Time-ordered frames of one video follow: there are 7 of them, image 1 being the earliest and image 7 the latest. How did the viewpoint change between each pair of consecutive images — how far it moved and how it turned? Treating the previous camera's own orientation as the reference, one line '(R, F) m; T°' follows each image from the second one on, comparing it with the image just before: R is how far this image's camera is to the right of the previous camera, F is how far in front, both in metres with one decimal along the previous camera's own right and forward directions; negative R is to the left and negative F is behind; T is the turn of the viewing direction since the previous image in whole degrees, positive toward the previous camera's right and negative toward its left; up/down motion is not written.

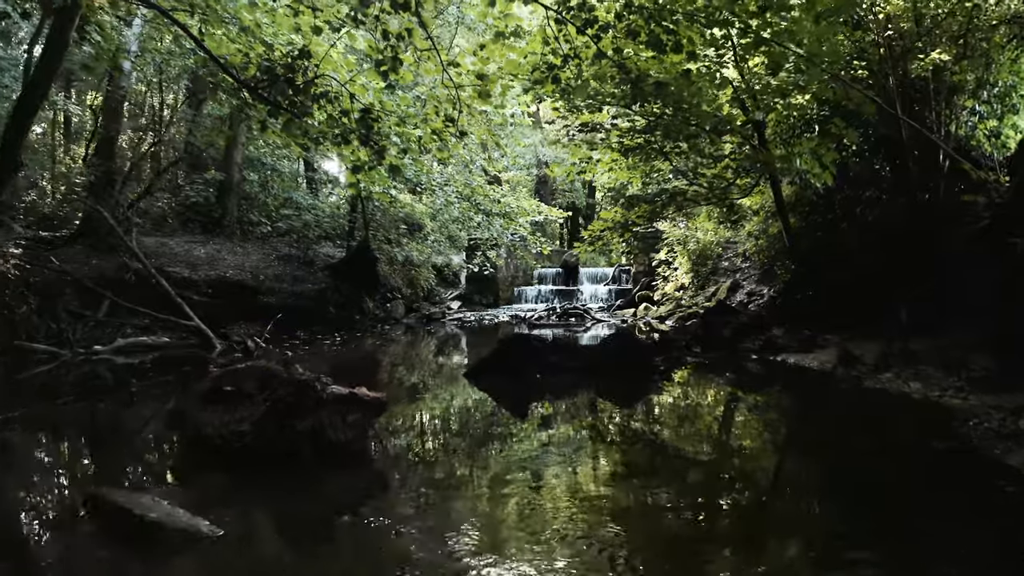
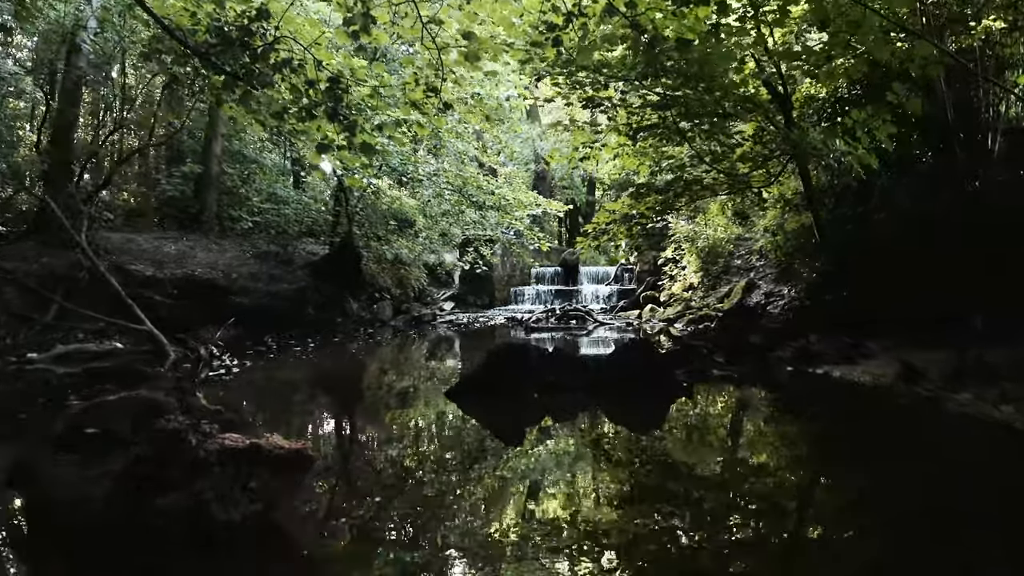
(0.0, +0.8) m; 0°
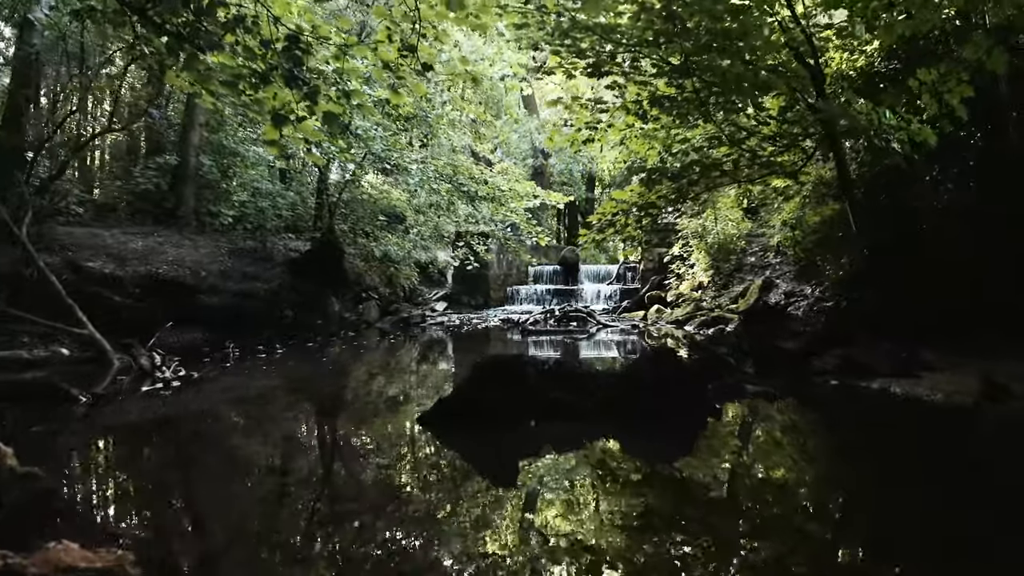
(0.0, +0.8) m; 0°
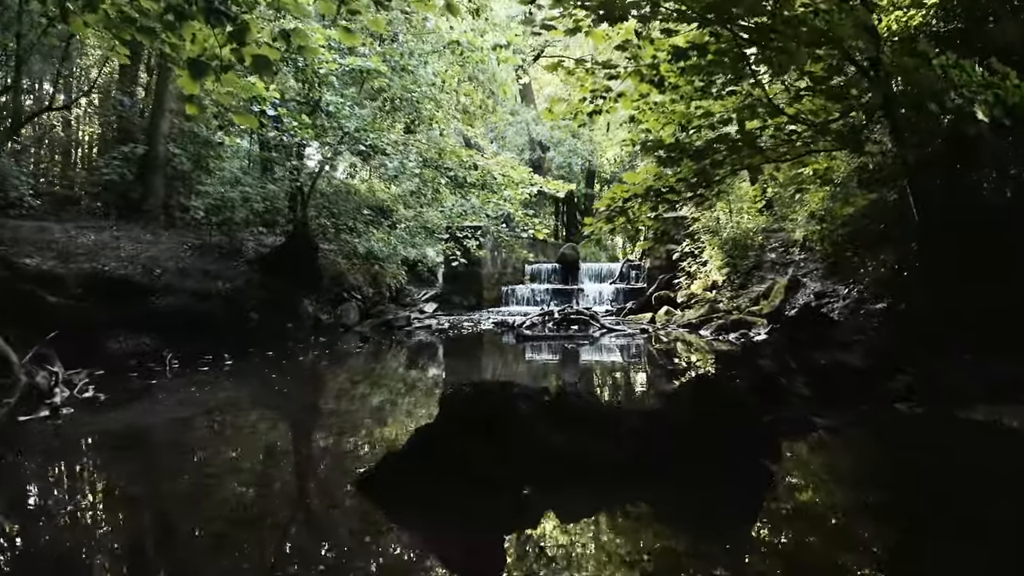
(+0.1, +0.9) m; 0°
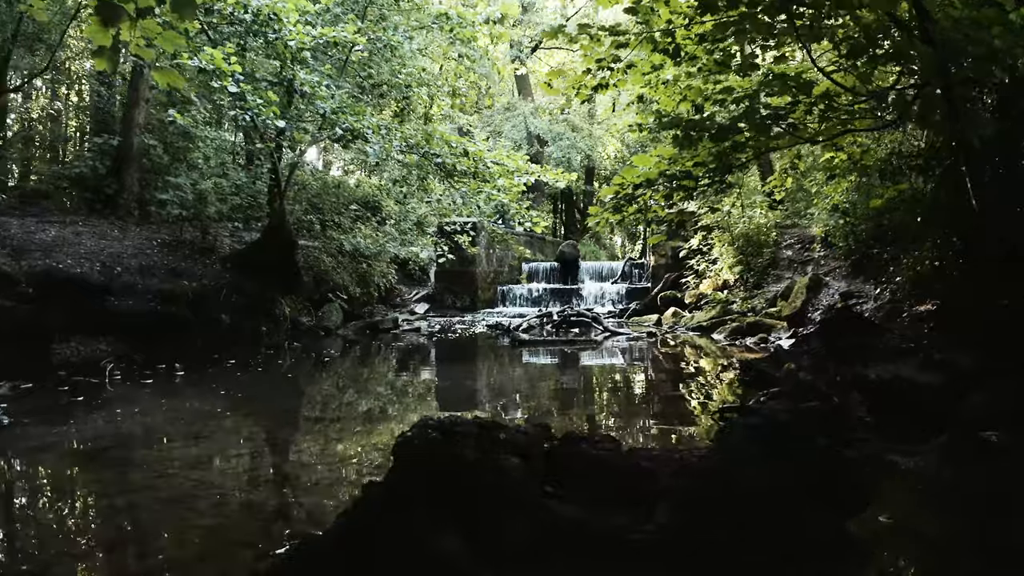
(0.0, +0.6) m; 0°
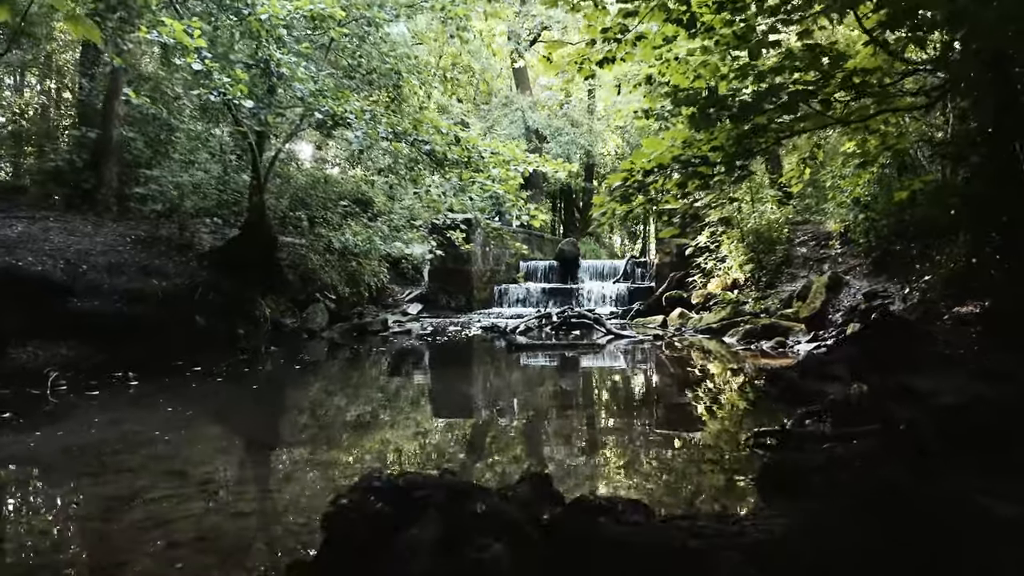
(0.0, +0.5) m; 0°
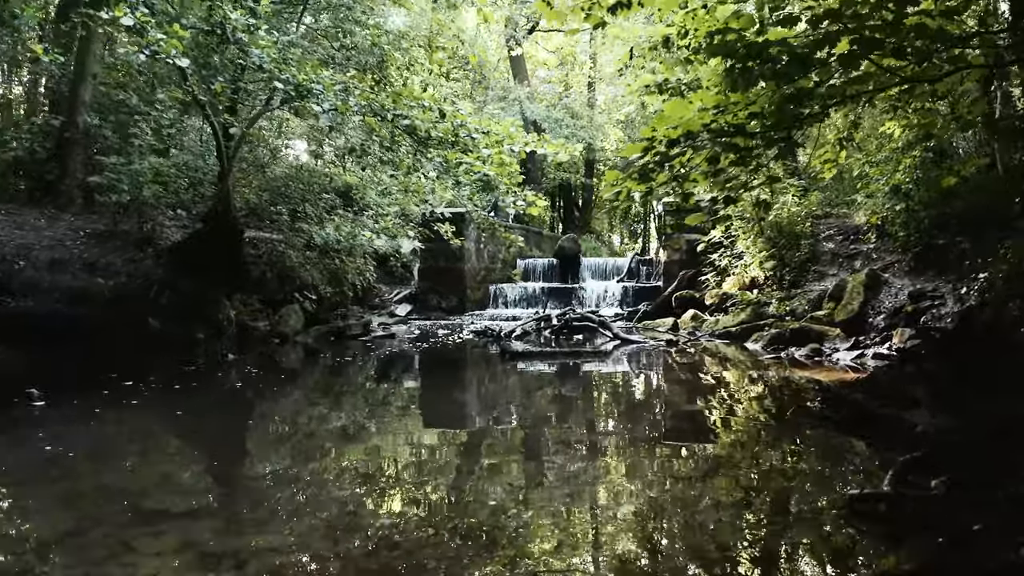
(+0.1, +0.7) m; 0°
